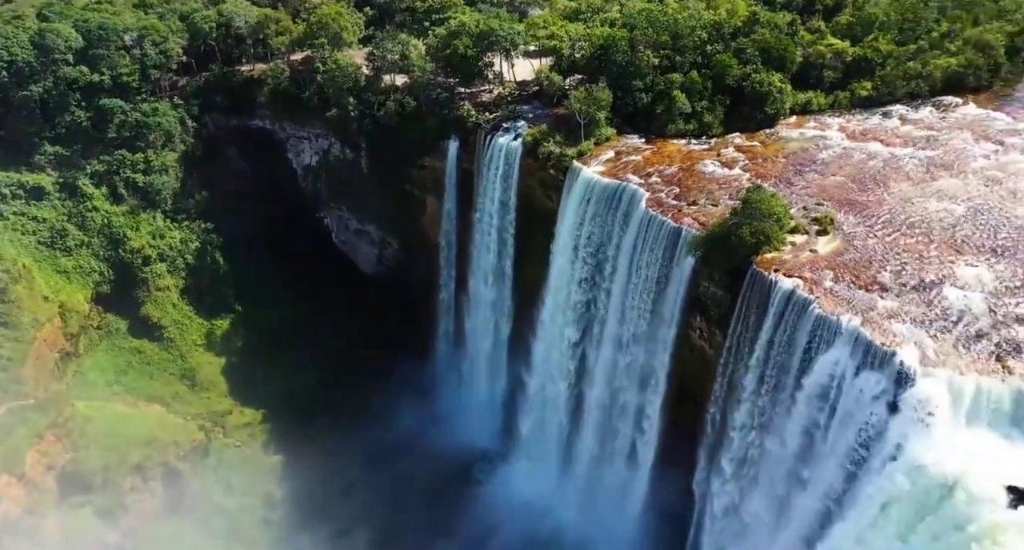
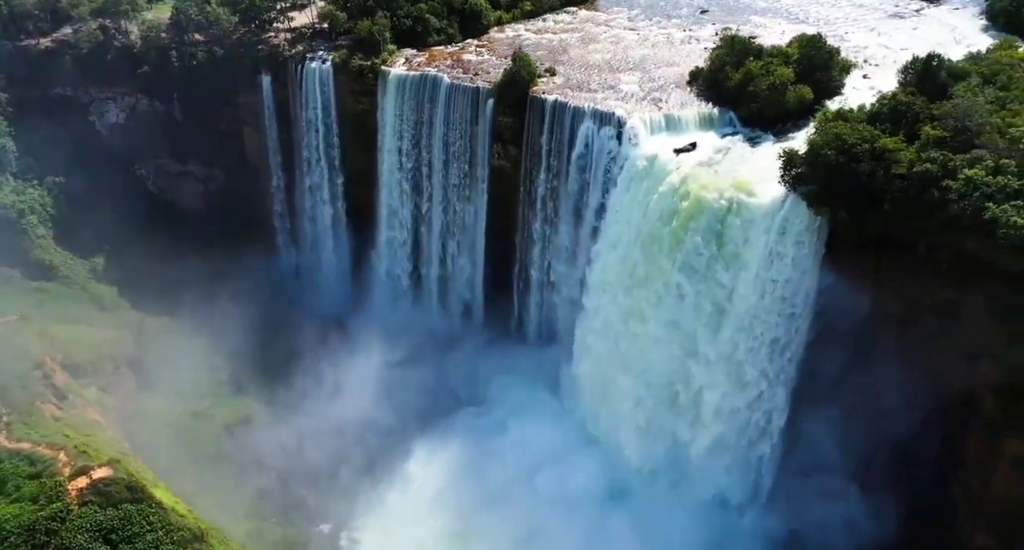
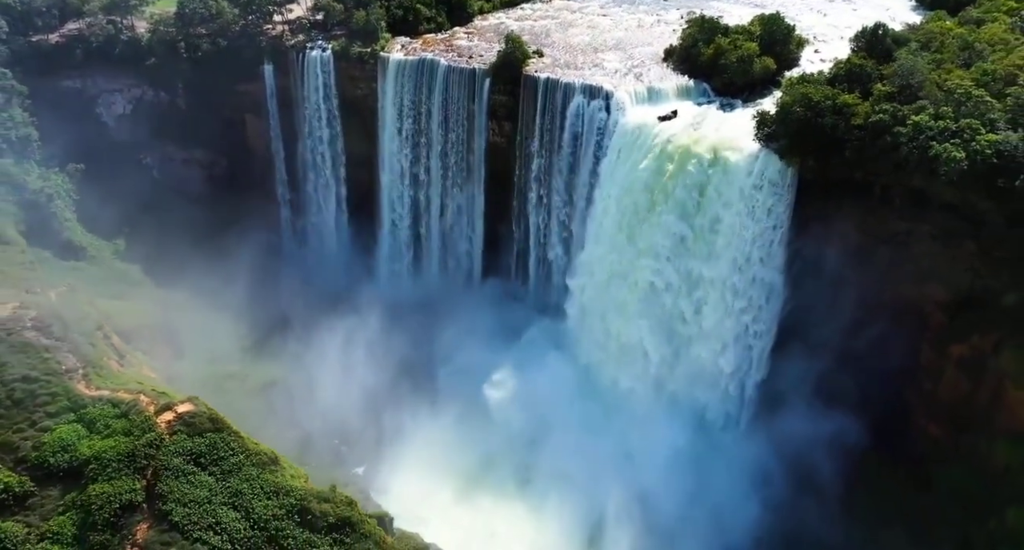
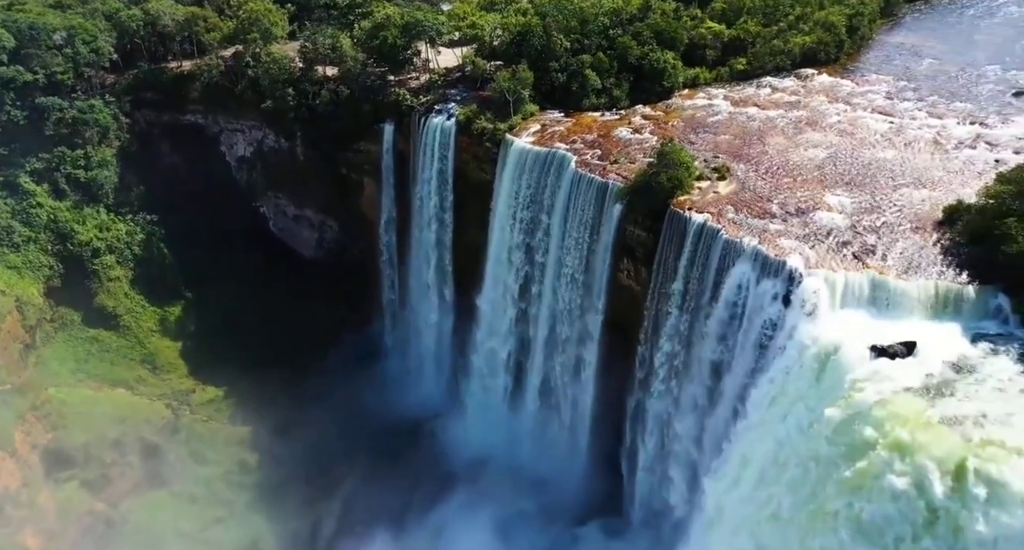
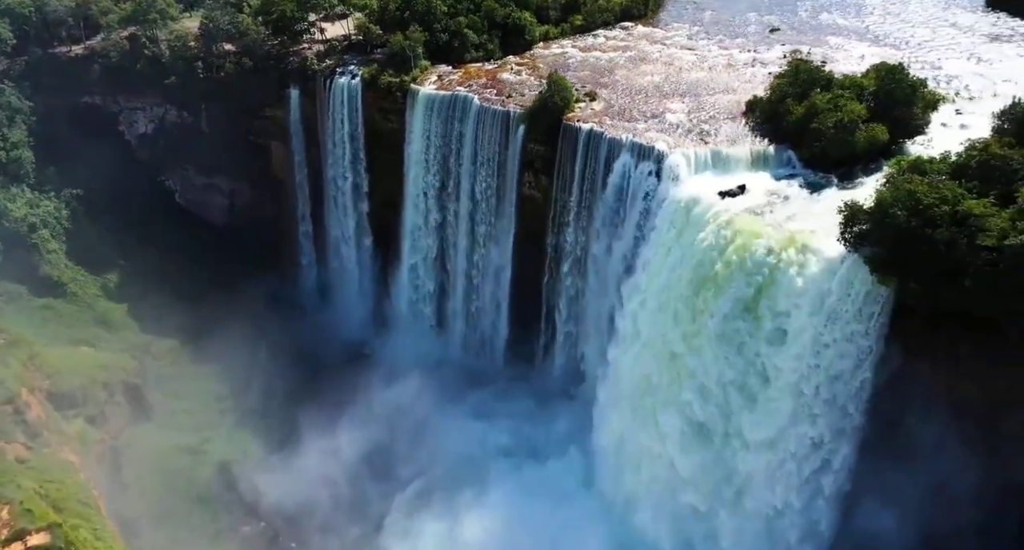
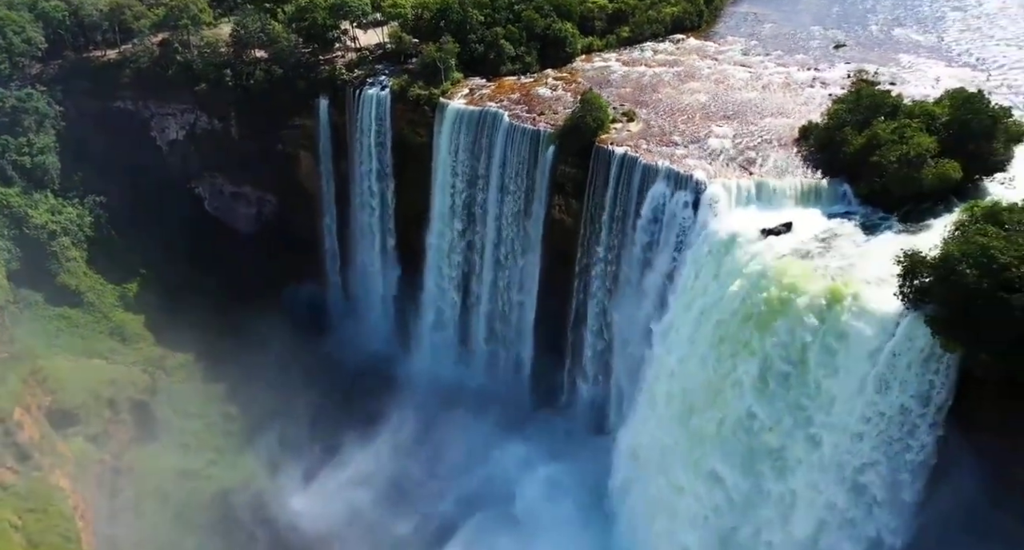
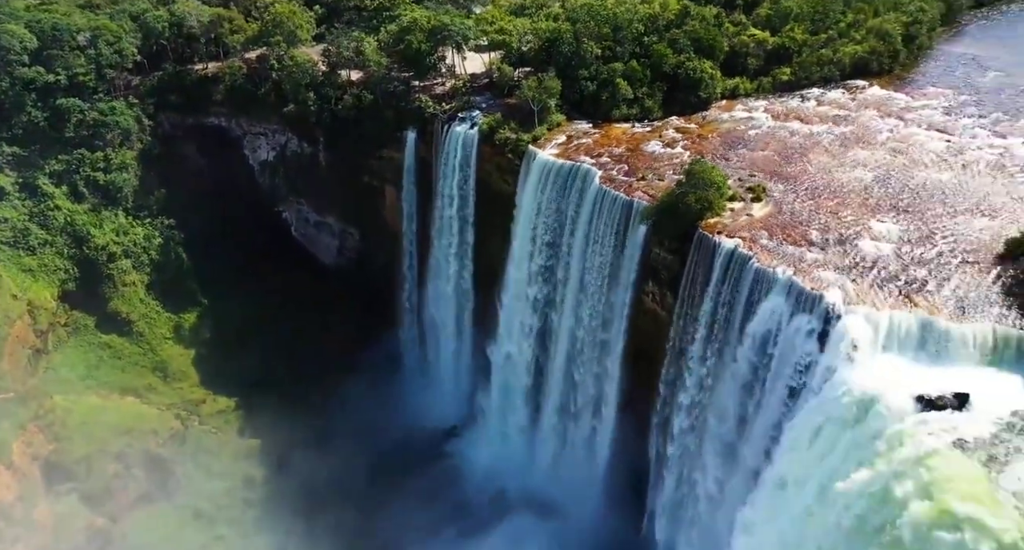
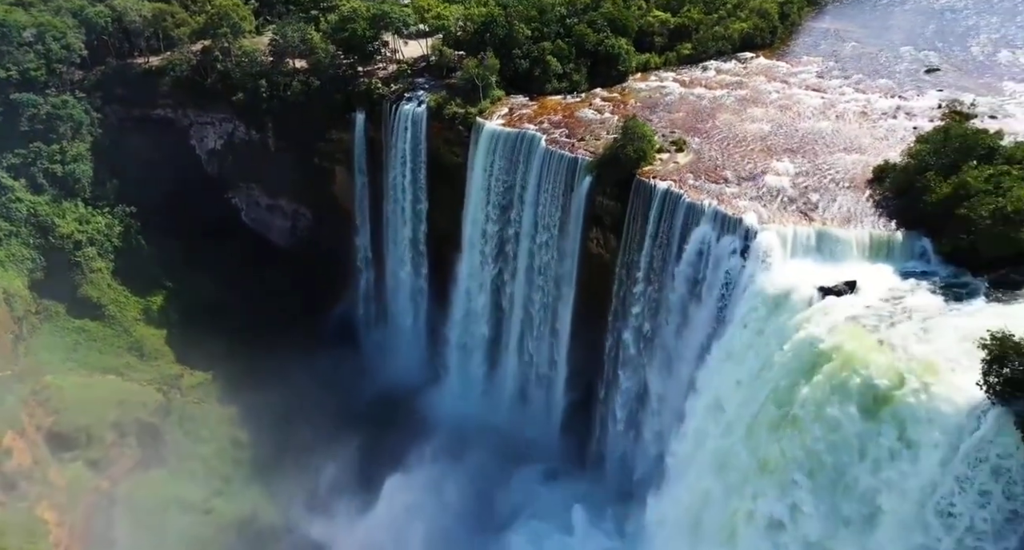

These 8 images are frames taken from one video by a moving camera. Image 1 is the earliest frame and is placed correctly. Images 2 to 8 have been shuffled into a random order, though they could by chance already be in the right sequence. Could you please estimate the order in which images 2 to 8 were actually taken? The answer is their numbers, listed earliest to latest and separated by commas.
7, 4, 8, 6, 5, 2, 3
